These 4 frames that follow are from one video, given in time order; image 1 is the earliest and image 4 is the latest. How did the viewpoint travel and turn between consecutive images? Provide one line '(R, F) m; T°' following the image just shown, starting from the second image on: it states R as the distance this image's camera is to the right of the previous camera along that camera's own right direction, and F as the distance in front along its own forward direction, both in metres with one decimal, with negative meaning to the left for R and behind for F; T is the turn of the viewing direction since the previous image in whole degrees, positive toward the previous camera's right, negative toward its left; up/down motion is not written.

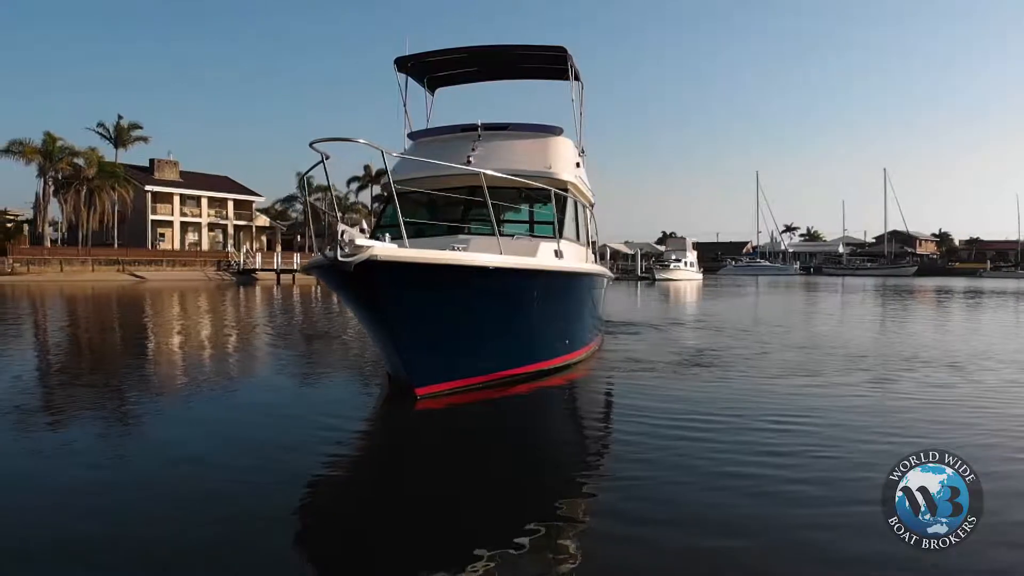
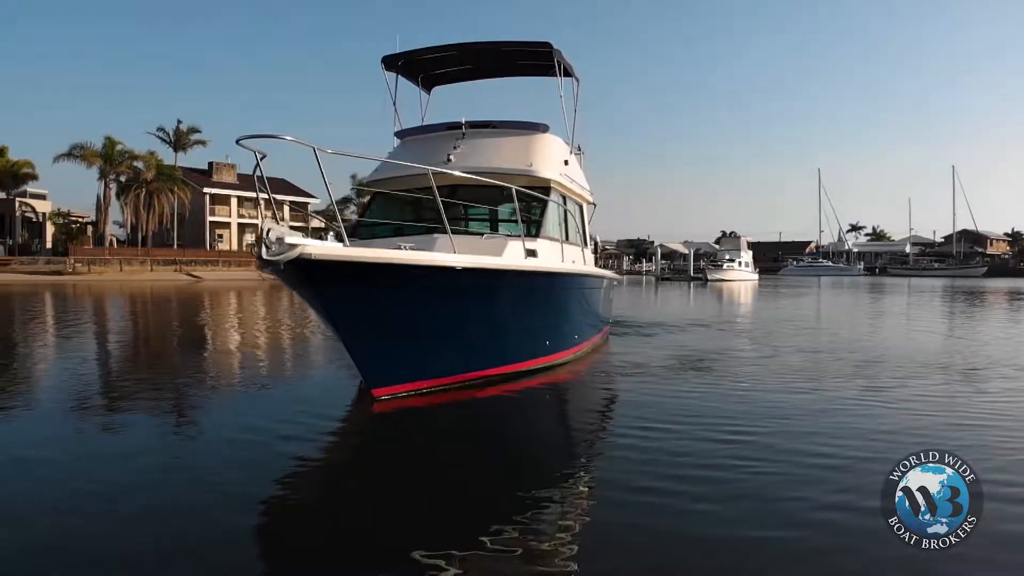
(+1.2, +0.4) m; 0°
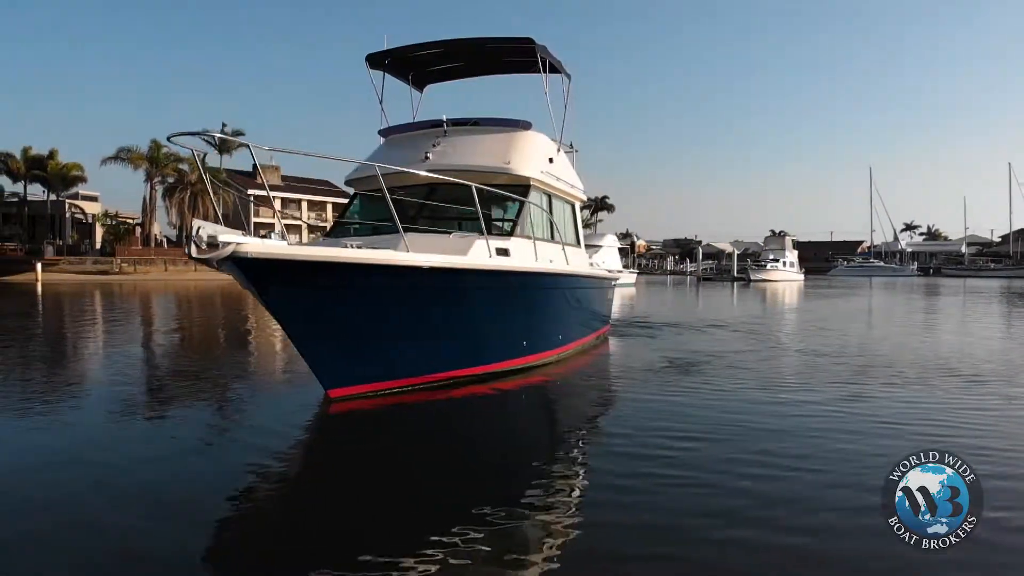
(+1.2, +0.4) m; 0°
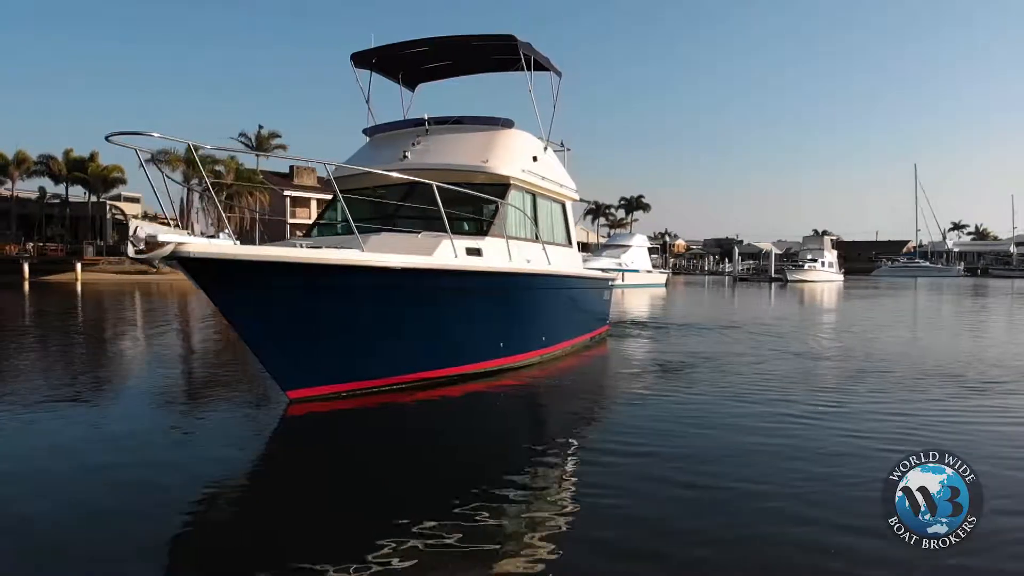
(+1.2, +0.3) m; 0°
